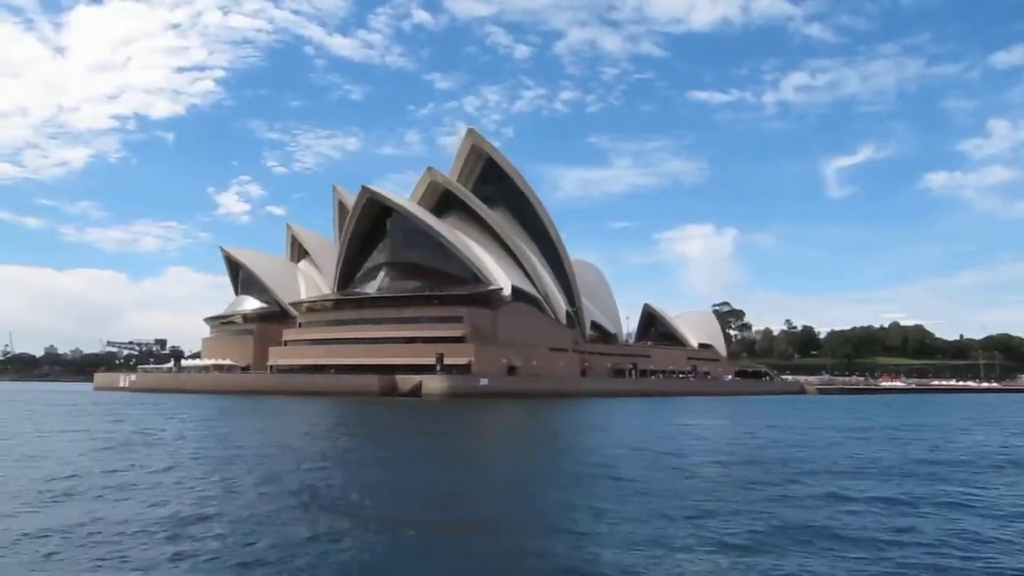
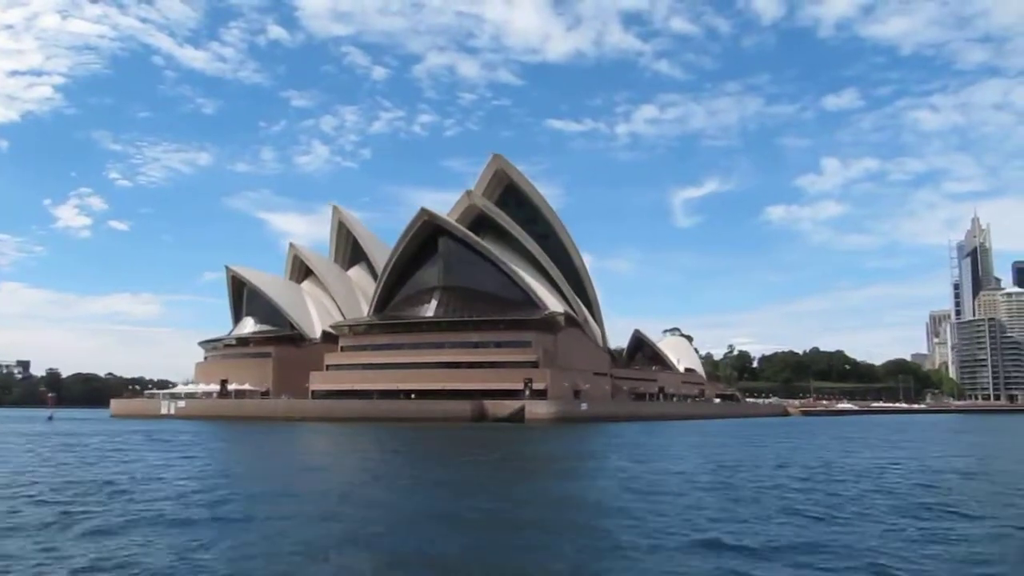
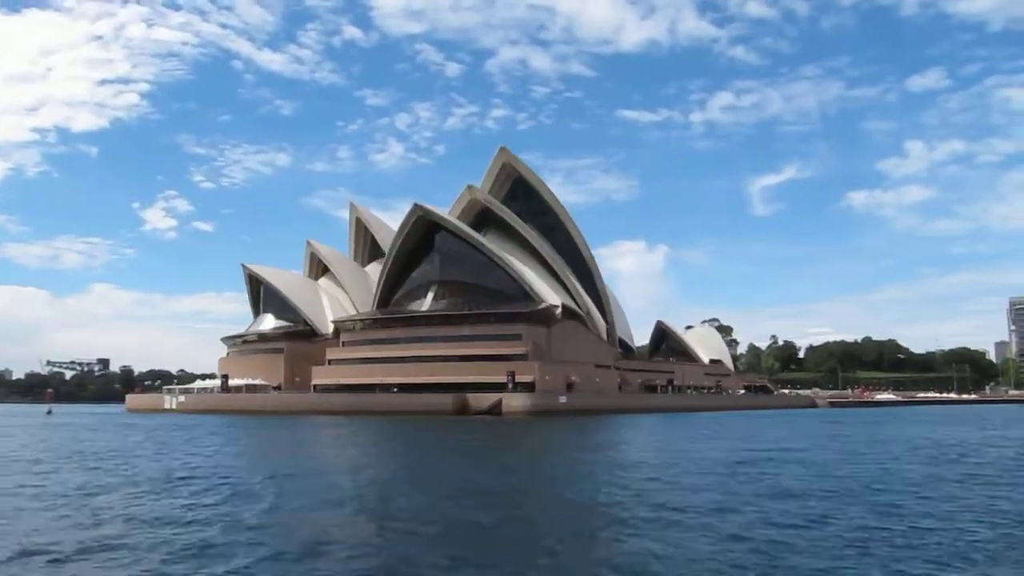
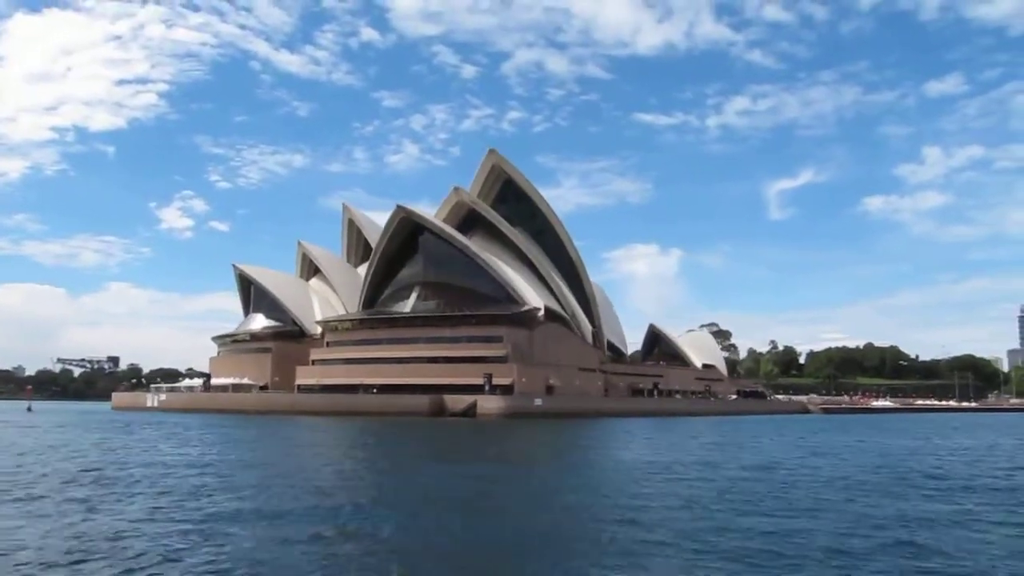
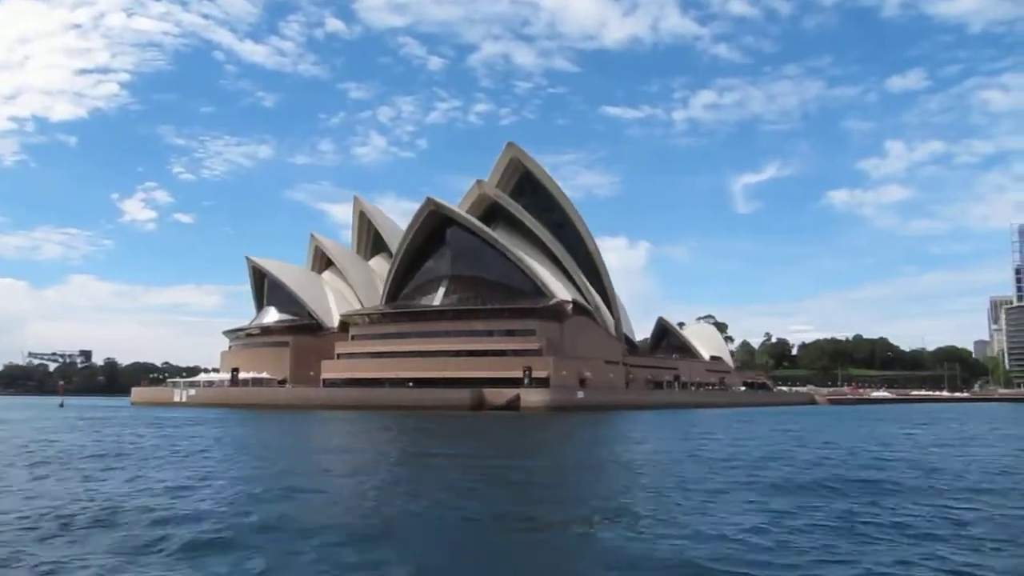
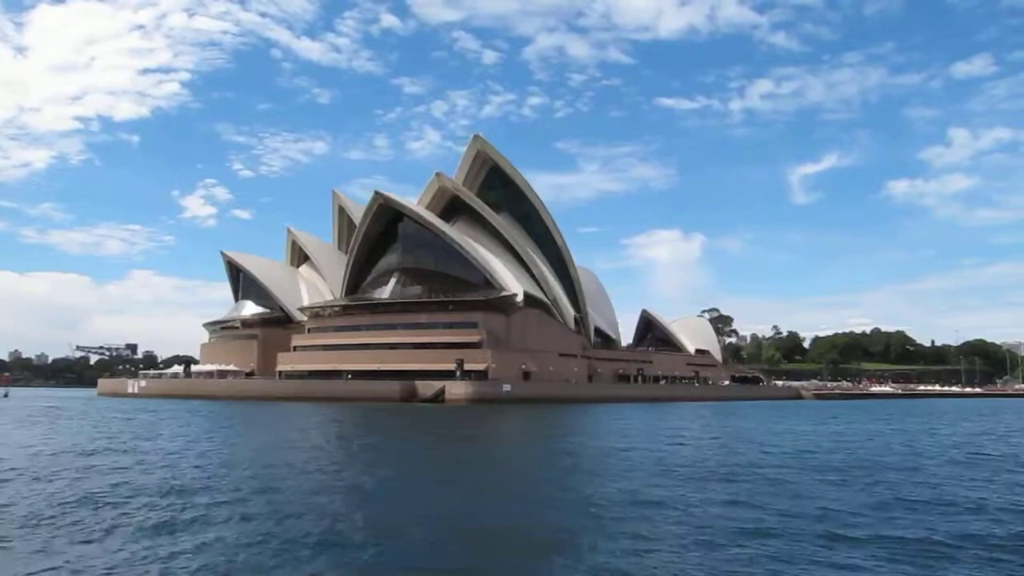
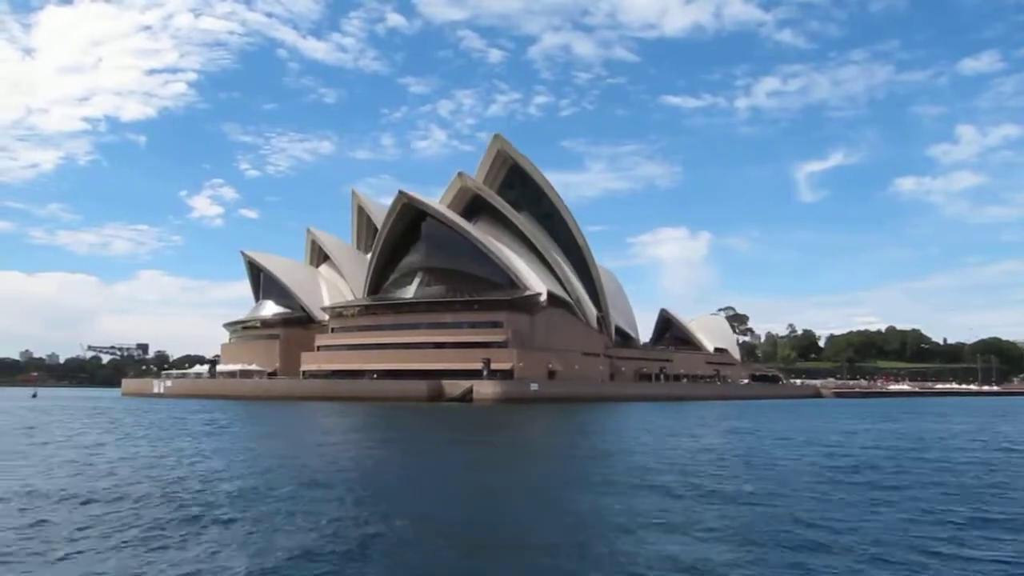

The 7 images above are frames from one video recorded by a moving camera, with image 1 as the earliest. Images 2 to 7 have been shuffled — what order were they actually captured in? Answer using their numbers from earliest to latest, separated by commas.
6, 7, 4, 3, 5, 2
